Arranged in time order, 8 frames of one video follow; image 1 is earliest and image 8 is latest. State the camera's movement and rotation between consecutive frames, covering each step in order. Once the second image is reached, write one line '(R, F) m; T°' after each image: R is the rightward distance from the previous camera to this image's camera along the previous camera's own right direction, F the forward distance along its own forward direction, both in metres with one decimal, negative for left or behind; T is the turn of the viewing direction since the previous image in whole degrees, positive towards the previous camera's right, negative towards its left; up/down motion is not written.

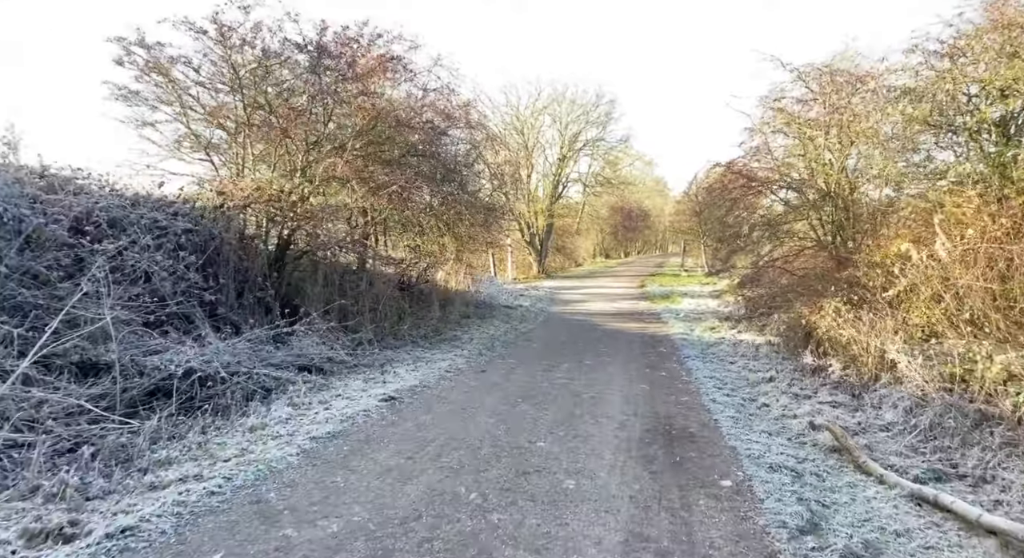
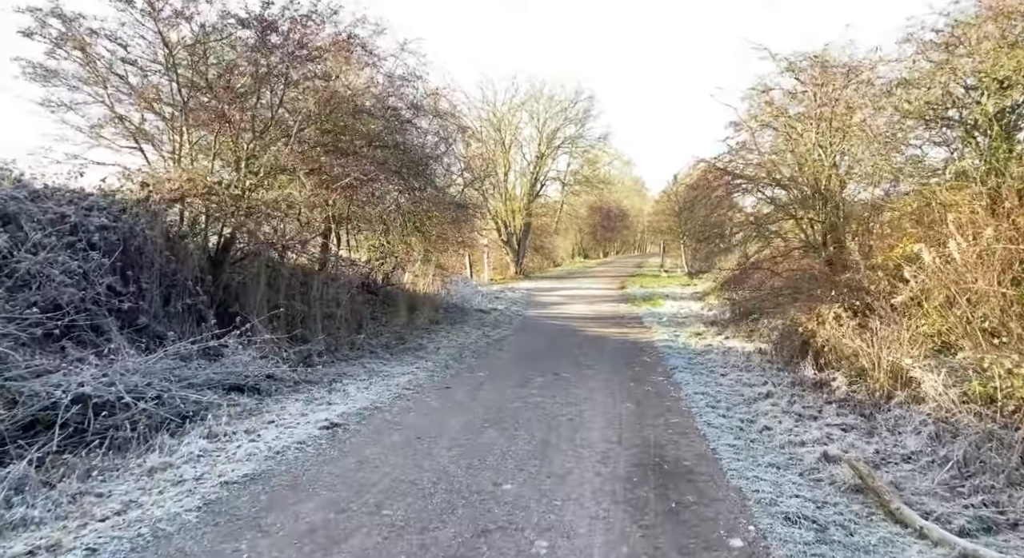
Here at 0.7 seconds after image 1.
(+0.1, +1.1) m; +1°
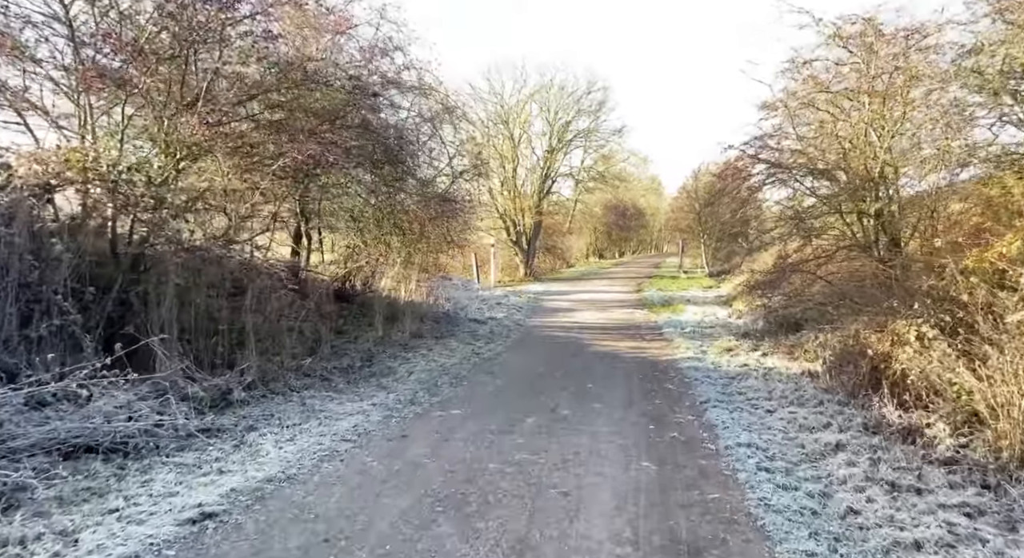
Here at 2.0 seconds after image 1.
(+0.3, +2.2) m; -1°
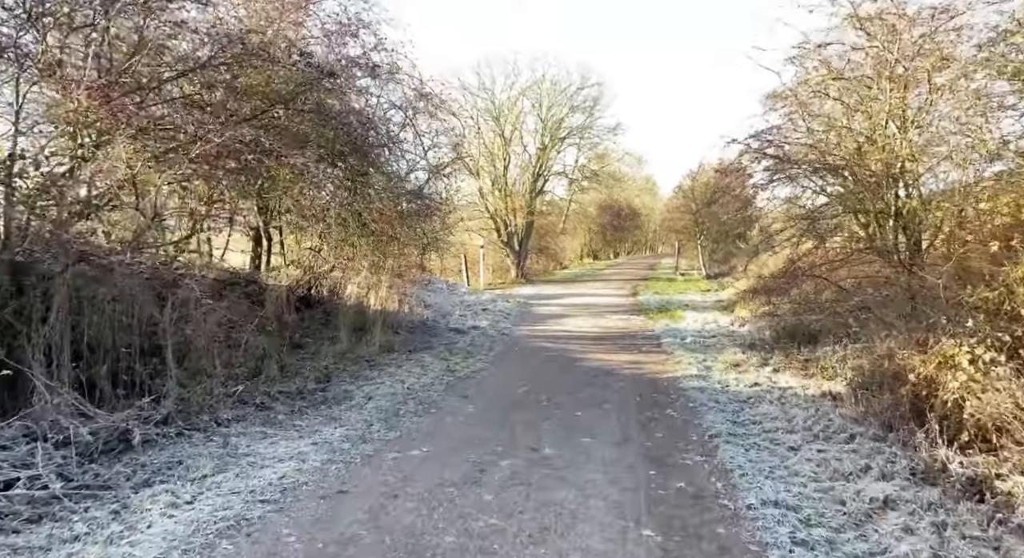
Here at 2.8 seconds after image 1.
(+0.2, +1.3) m; 0°
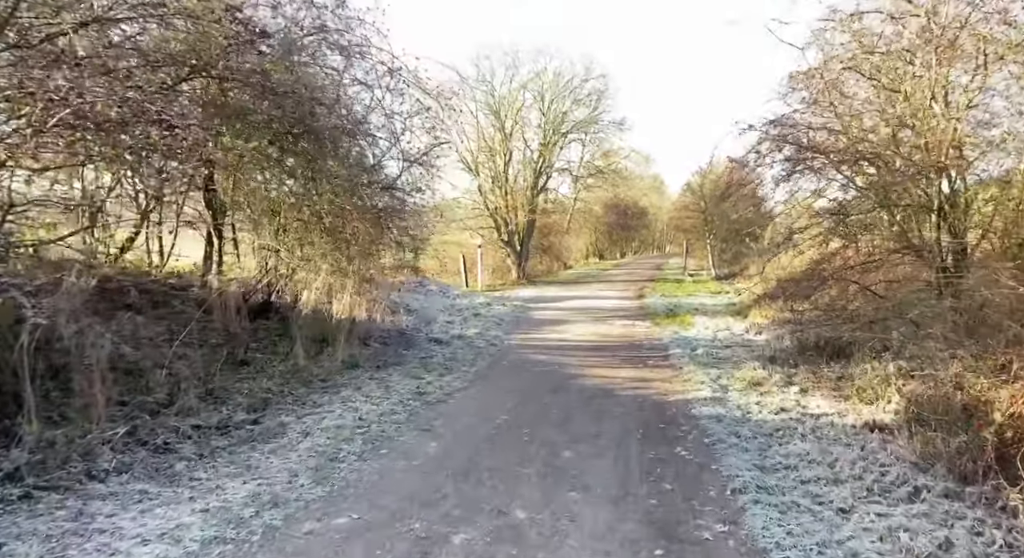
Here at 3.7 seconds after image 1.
(+0.3, +1.6) m; 0°
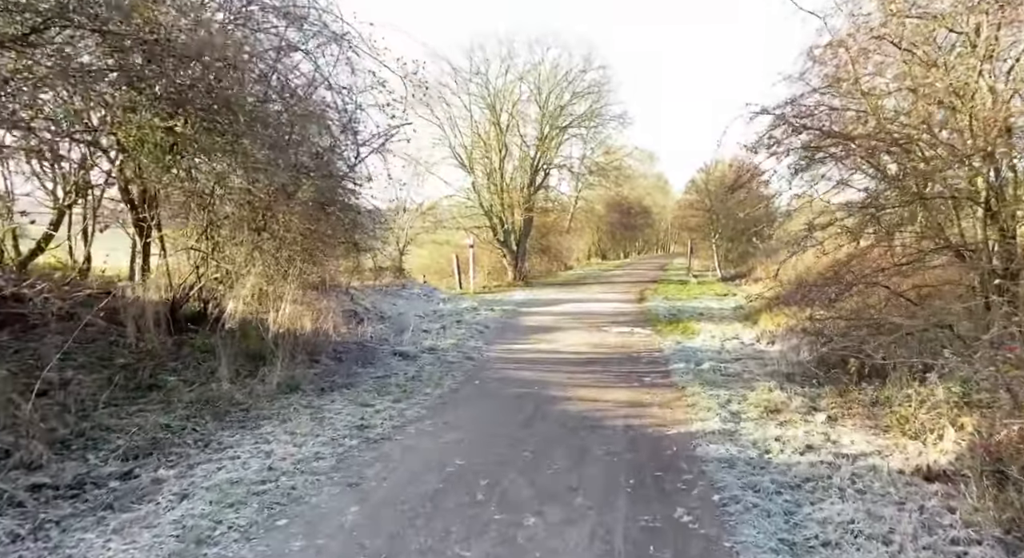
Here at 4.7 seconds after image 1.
(+0.3, +1.6) m; 0°
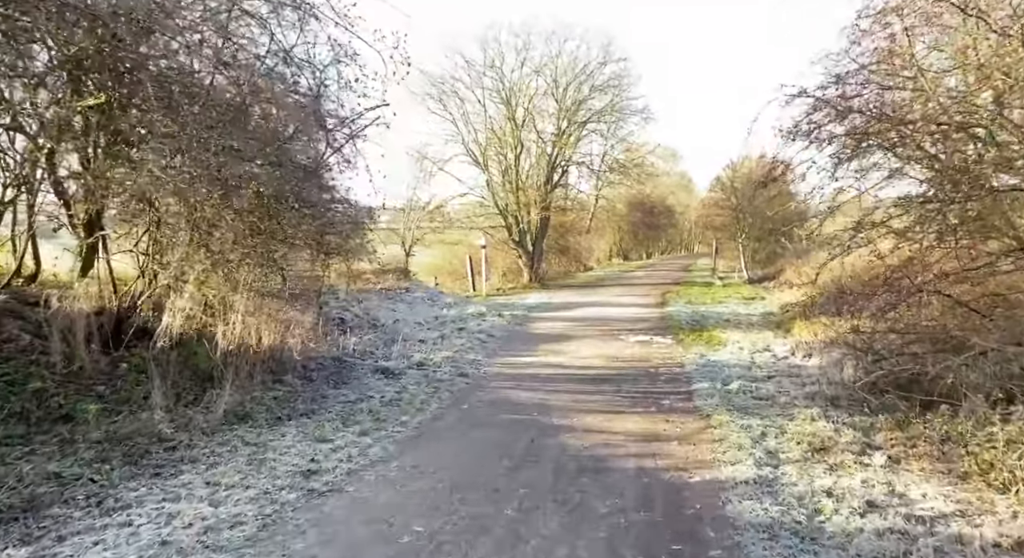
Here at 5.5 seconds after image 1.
(+0.3, +1.4) m; -2°
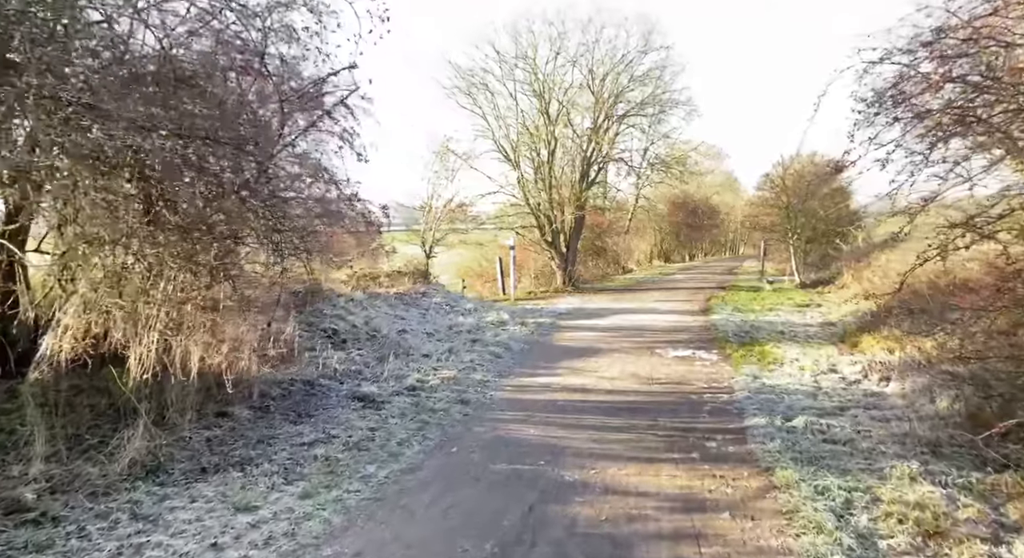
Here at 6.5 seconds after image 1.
(+0.3, +1.8) m; -3°
